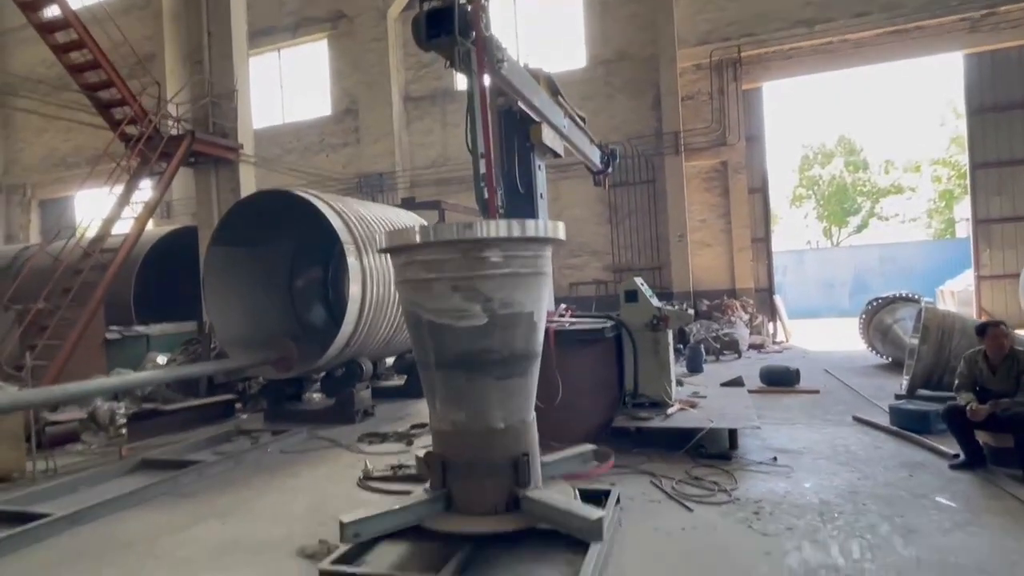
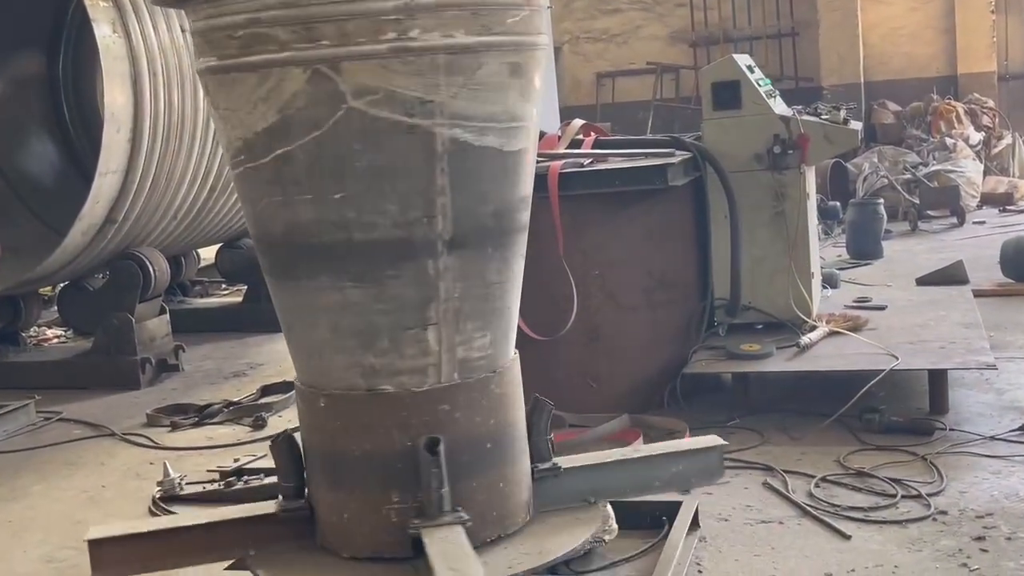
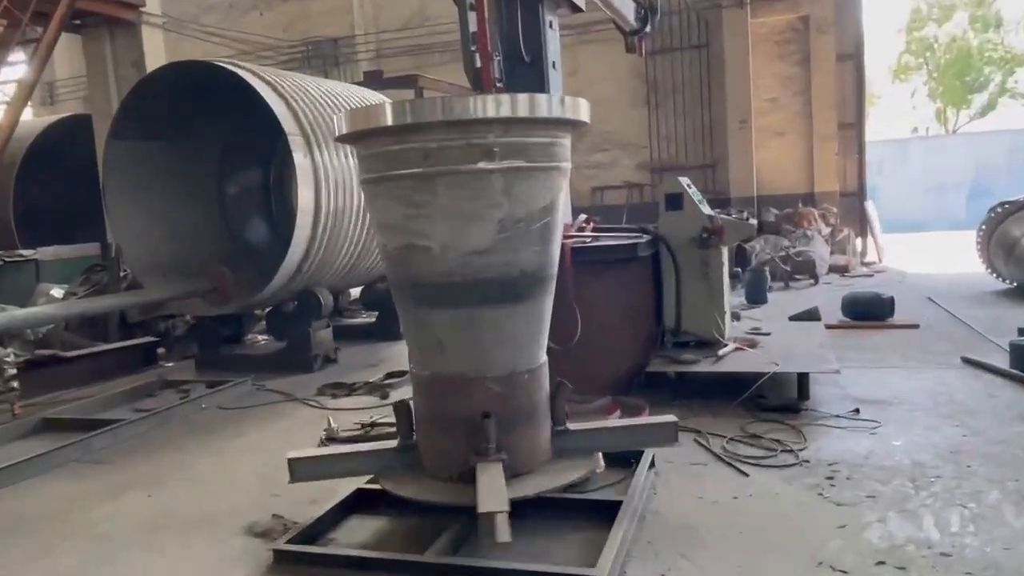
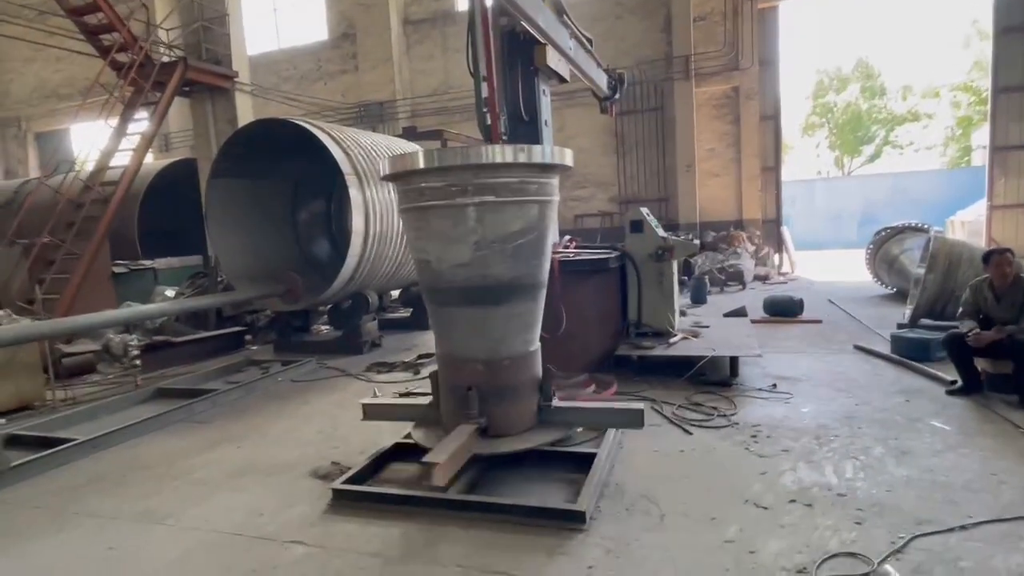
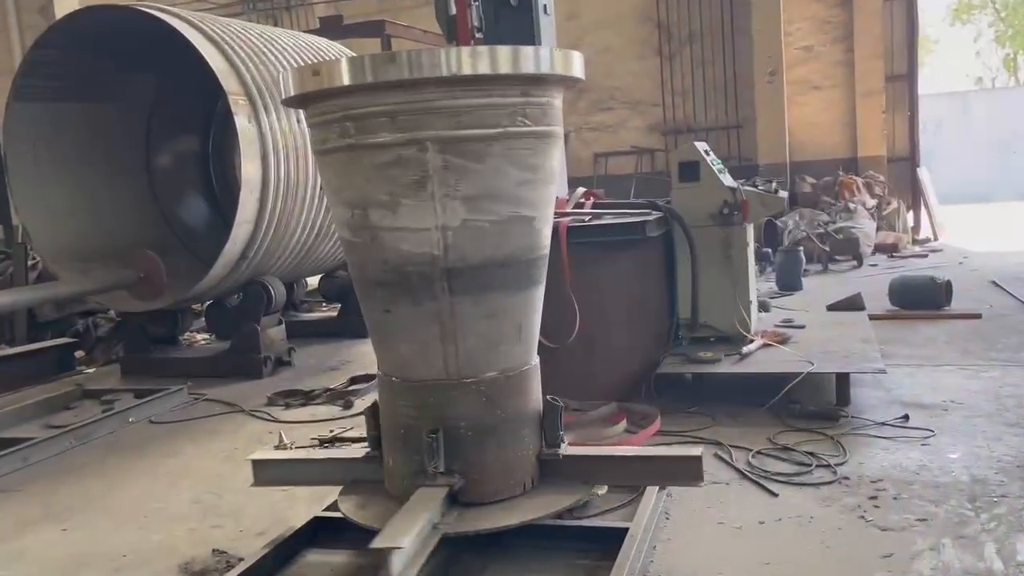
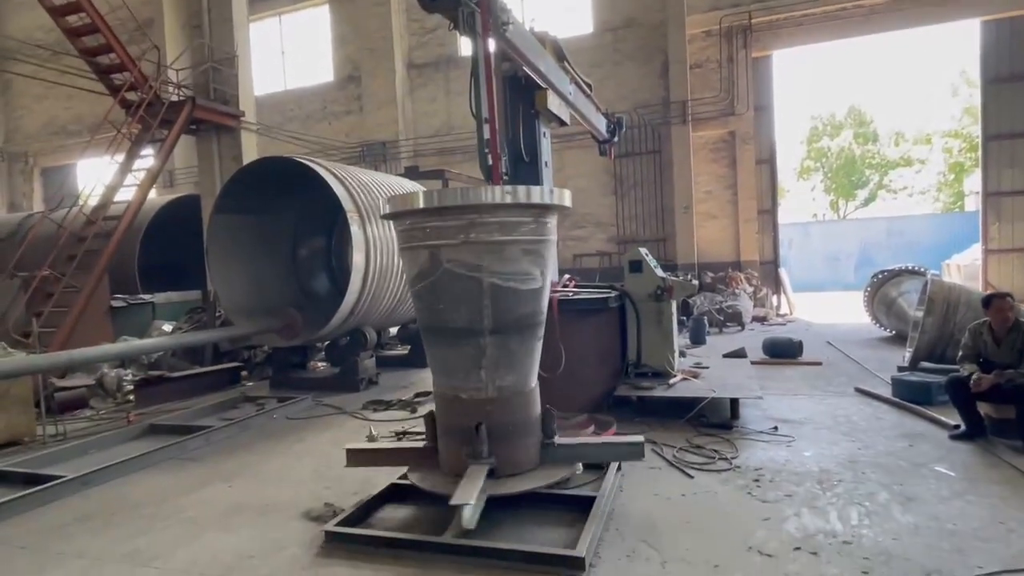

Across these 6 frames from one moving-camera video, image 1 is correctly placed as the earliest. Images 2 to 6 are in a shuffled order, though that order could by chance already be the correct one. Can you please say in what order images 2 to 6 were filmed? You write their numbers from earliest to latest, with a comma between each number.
6, 4, 3, 5, 2
